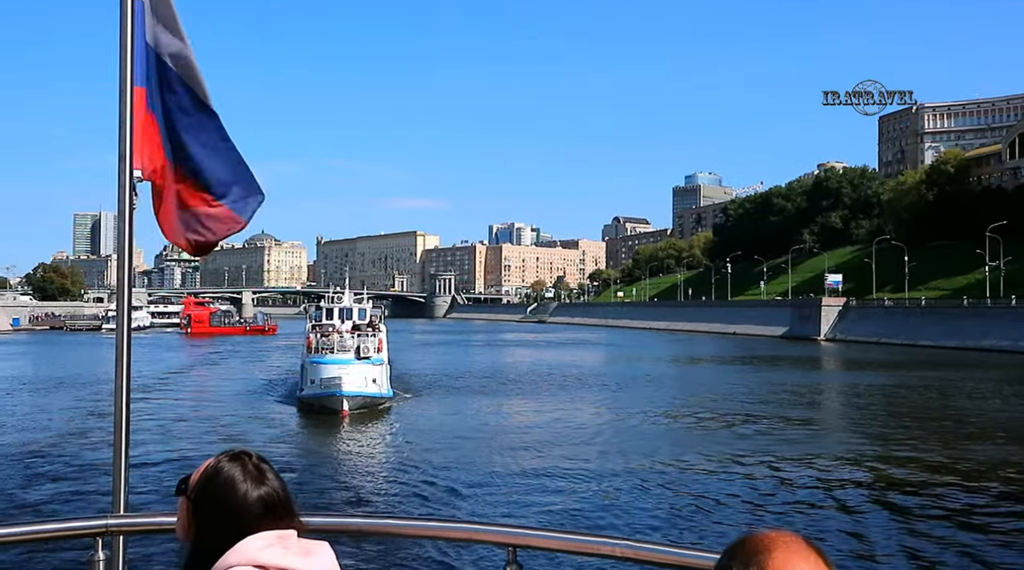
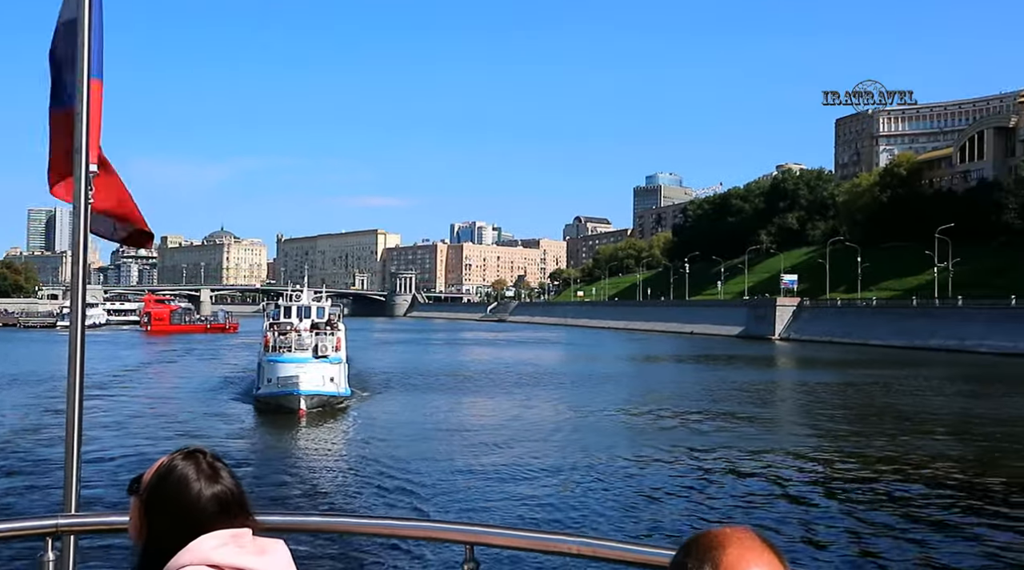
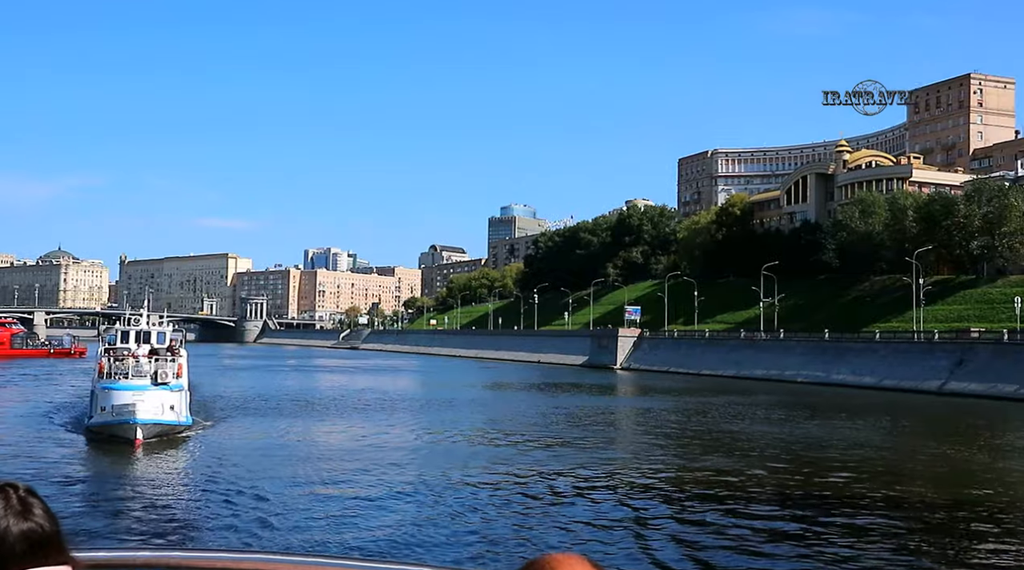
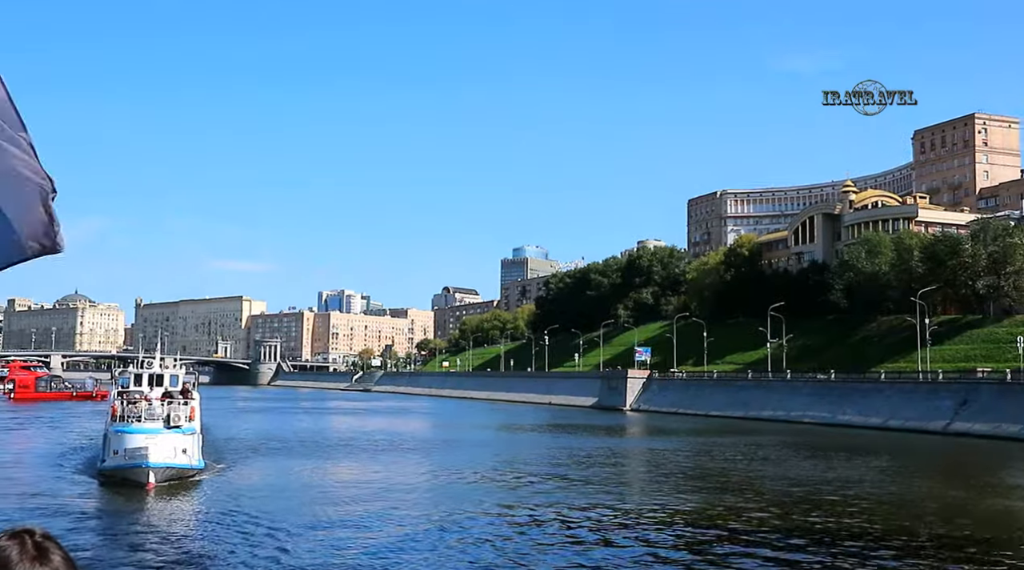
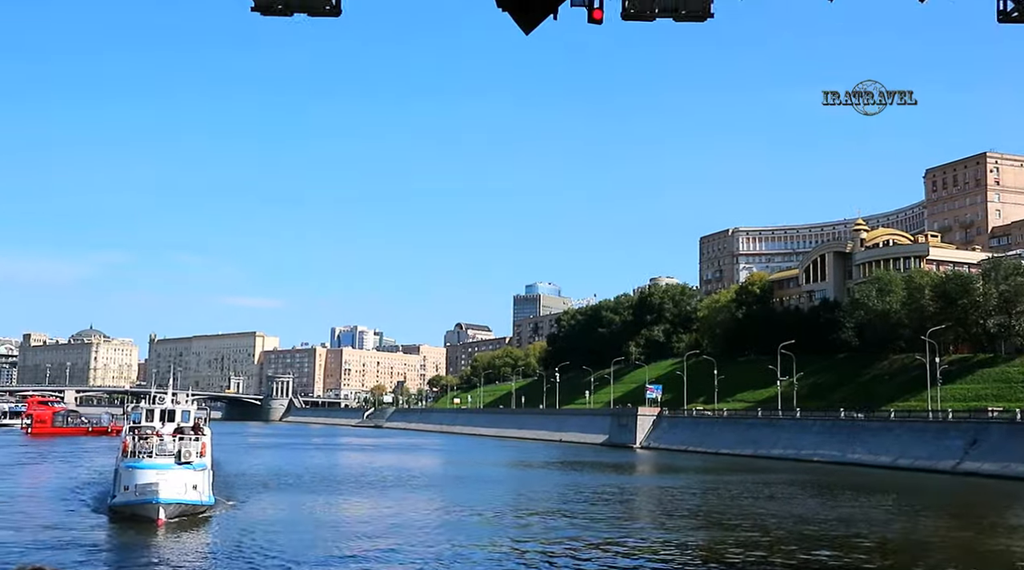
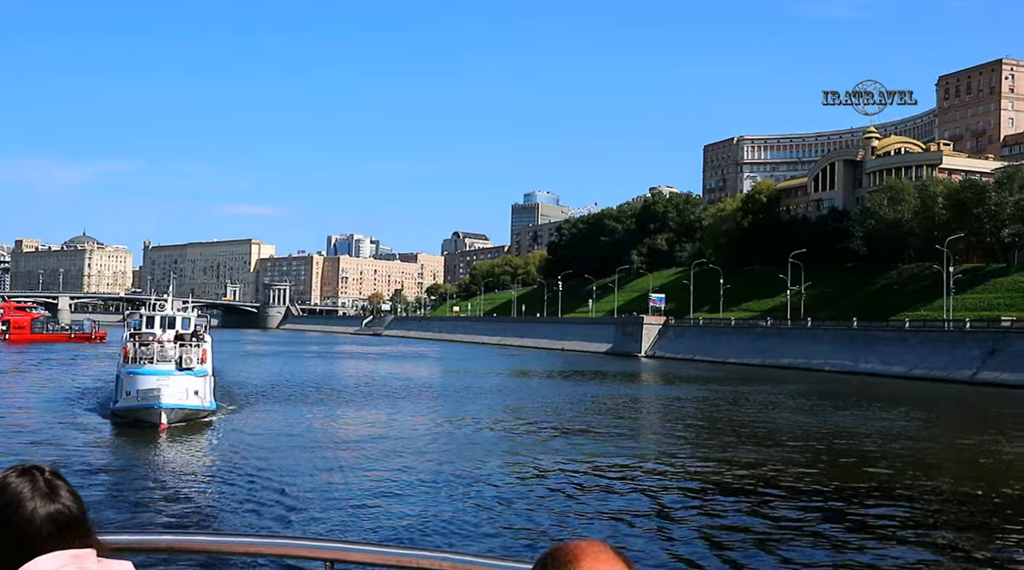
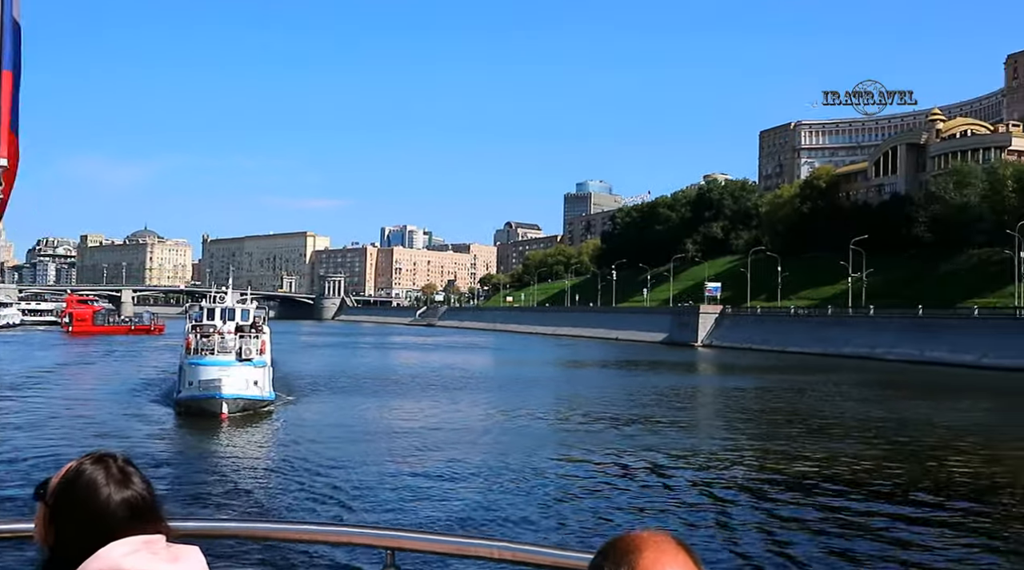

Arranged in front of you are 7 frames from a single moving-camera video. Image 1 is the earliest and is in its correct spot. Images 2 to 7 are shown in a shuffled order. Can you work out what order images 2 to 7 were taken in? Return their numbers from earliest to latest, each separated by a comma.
2, 7, 6, 3, 4, 5
